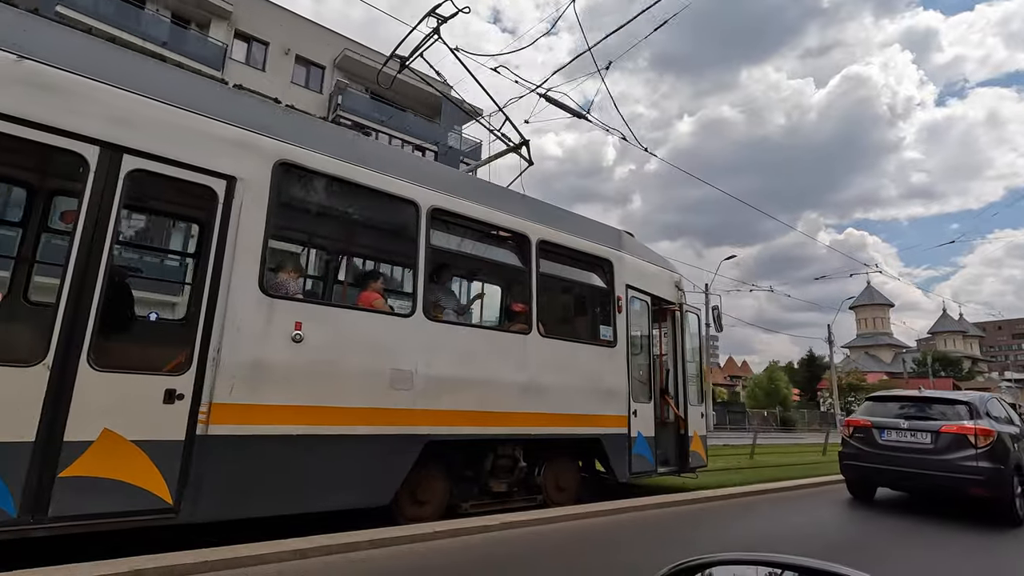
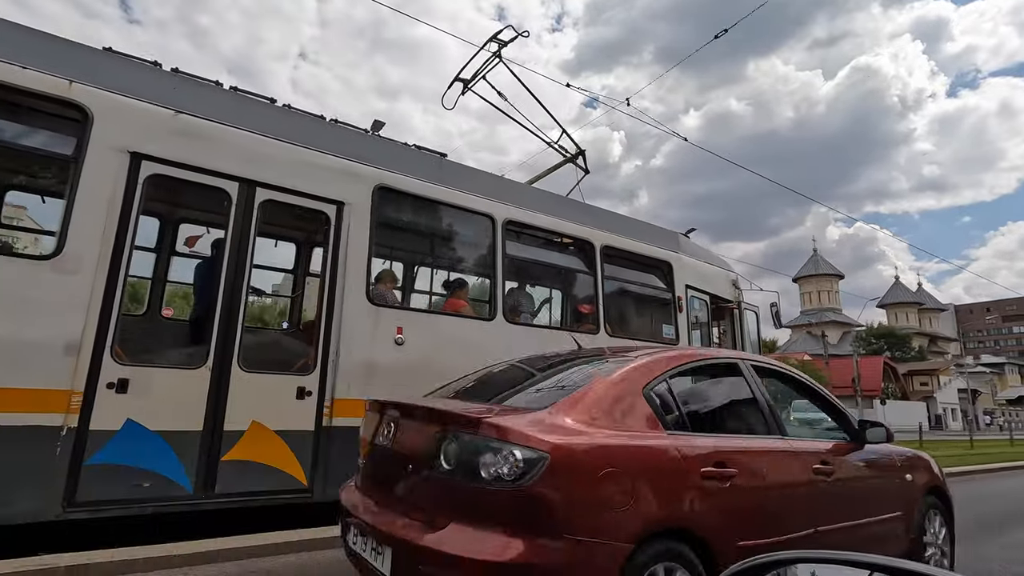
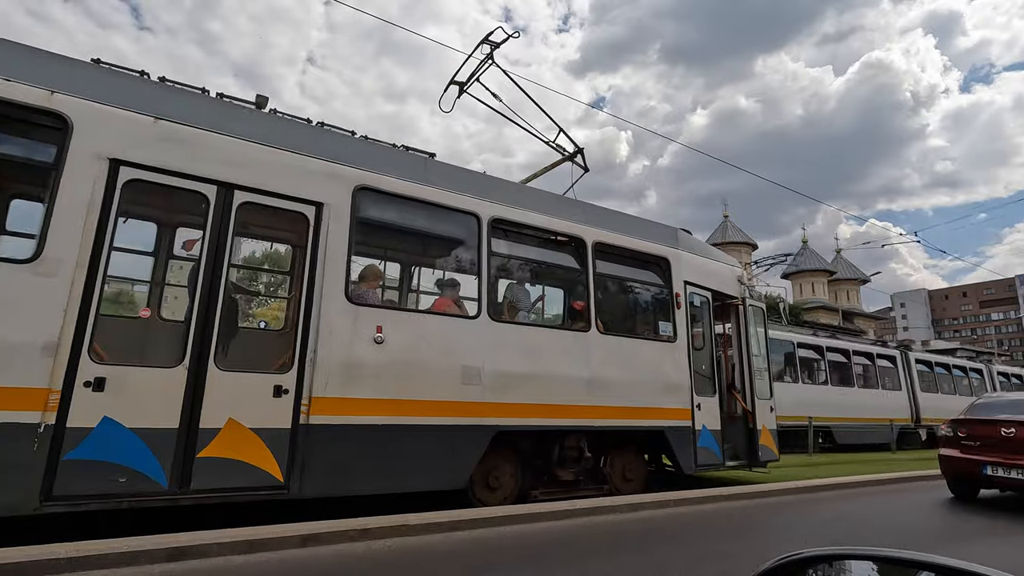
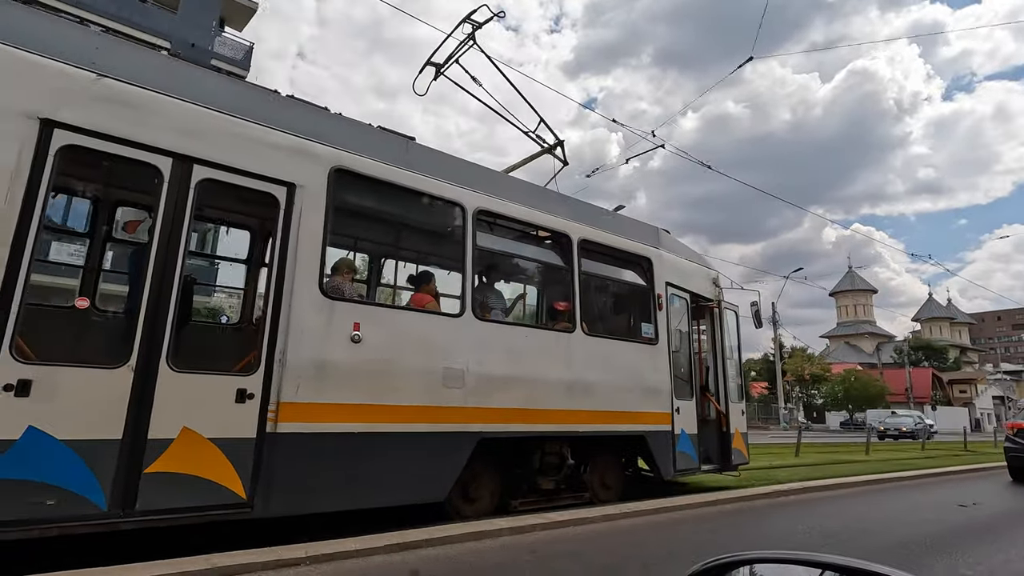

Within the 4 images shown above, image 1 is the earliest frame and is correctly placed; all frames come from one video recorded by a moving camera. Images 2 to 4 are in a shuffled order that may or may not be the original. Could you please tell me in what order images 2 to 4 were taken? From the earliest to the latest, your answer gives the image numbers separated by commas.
4, 2, 3
